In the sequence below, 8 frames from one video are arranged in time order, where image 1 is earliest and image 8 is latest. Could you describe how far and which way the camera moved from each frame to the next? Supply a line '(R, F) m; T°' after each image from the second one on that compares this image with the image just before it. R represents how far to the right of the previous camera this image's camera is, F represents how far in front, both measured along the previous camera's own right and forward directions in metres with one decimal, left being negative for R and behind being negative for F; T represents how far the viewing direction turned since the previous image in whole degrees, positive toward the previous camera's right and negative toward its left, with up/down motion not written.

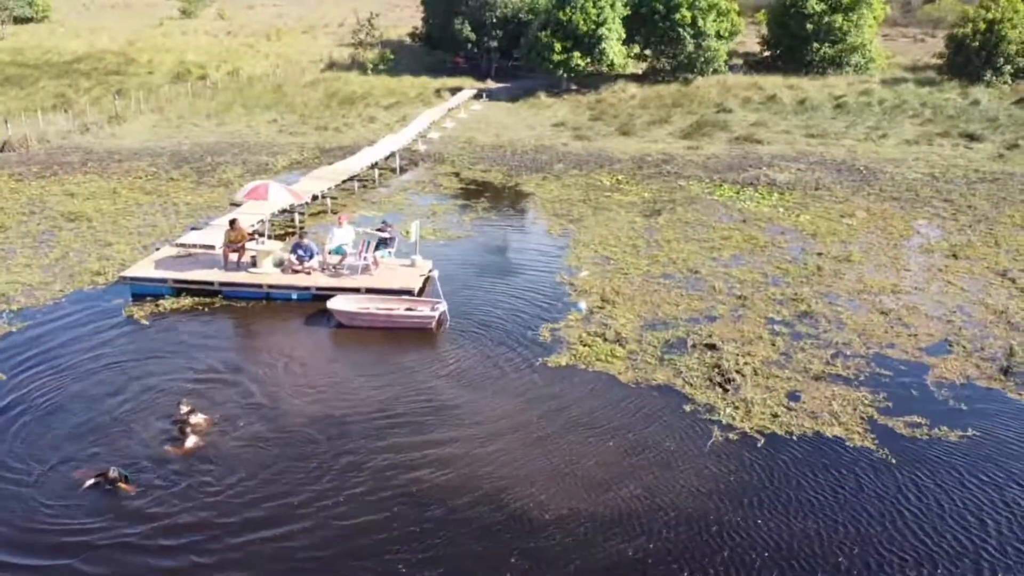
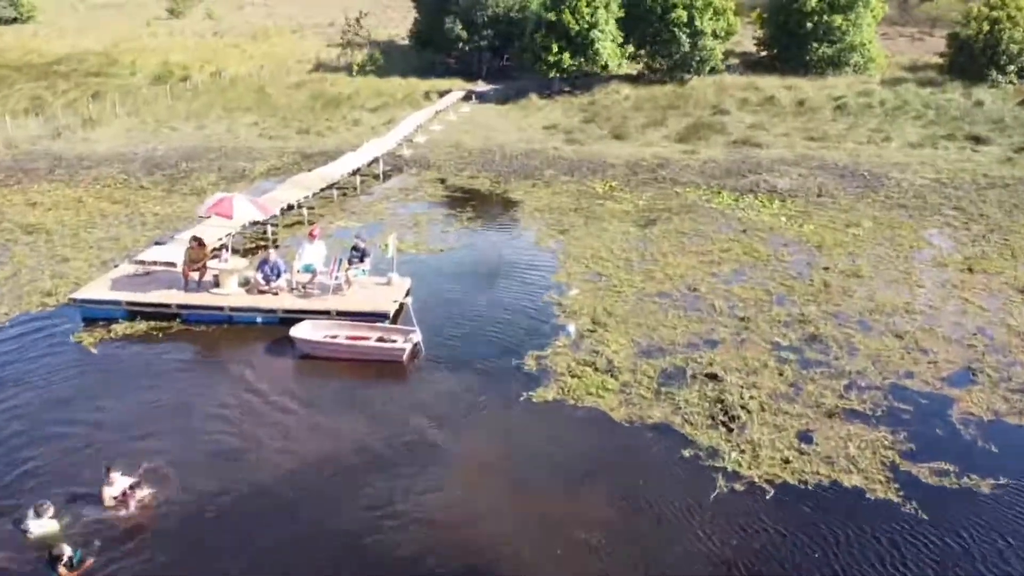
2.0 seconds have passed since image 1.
(+0.2, +1.4) m; 0°
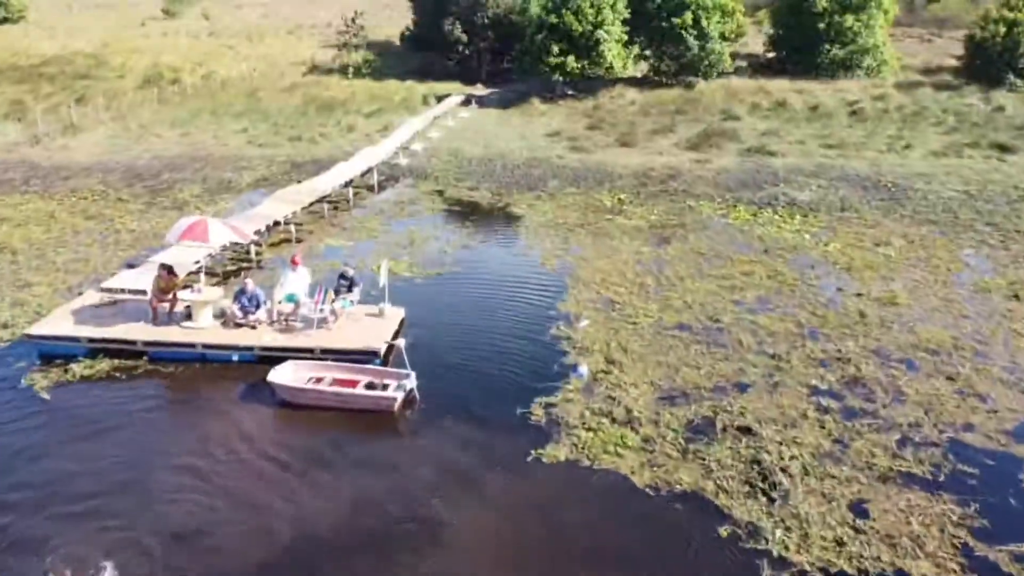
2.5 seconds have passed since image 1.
(-0.1, +1.7) m; 0°
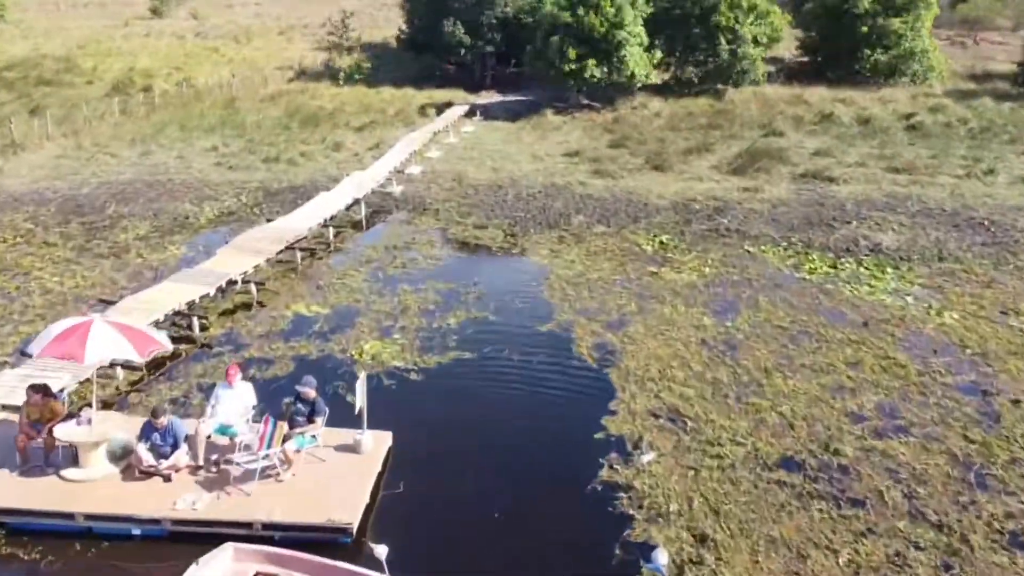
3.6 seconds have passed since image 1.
(-0.4, +5.1) m; 0°
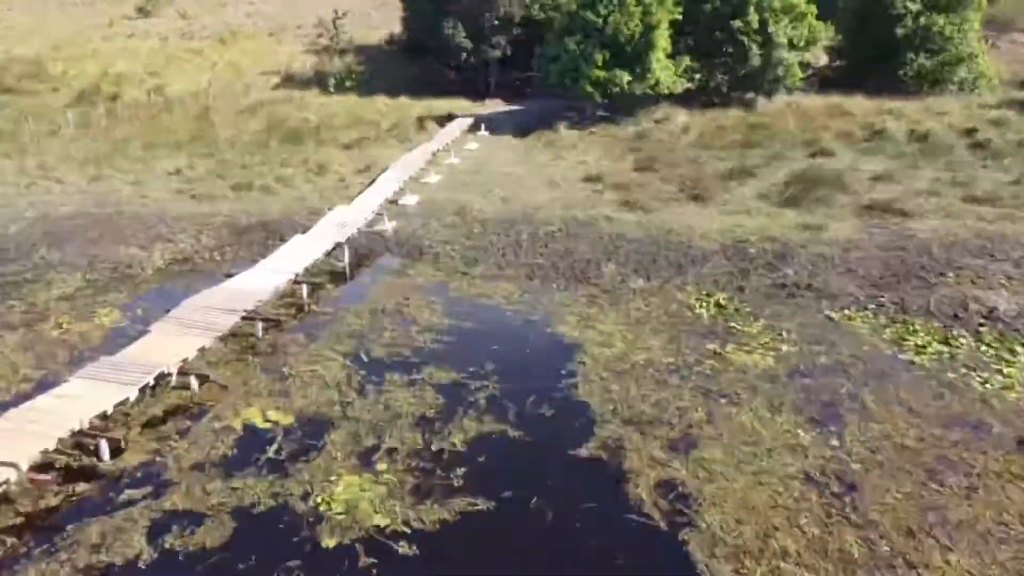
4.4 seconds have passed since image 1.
(-0.4, +4.5) m; 0°
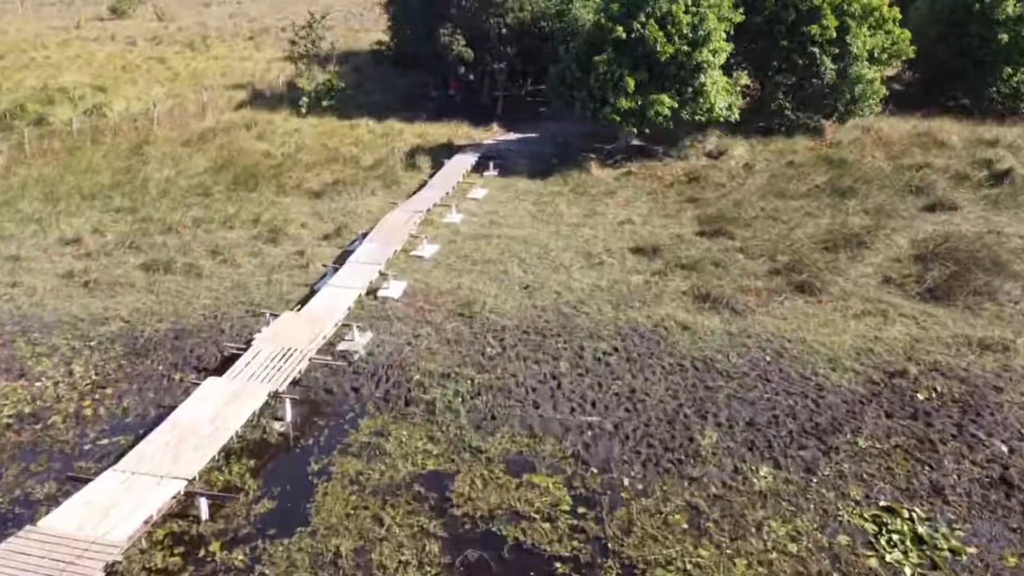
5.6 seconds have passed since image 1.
(-0.5, +7.6) m; 0°
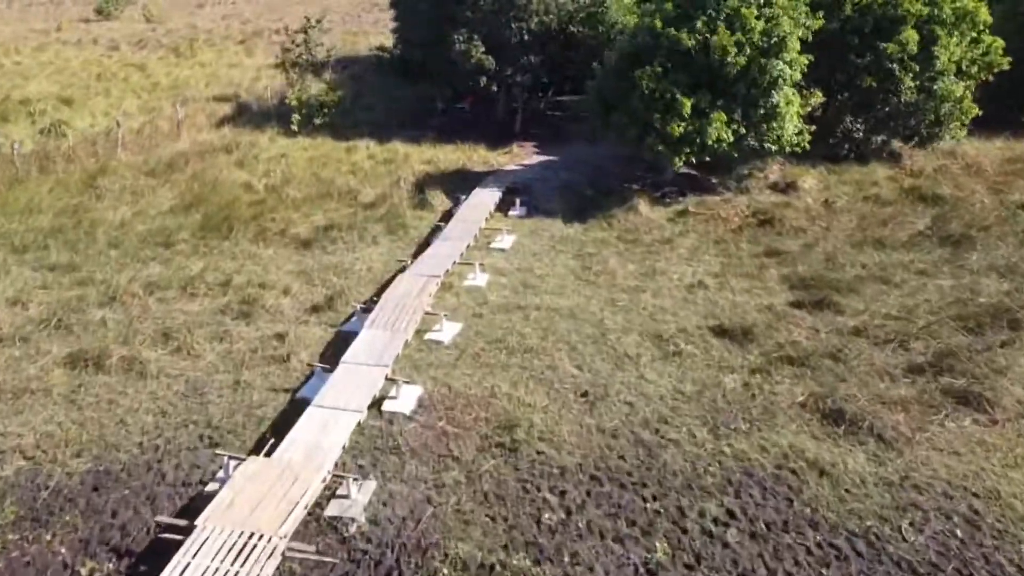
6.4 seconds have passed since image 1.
(-0.8, +4.8) m; 0°
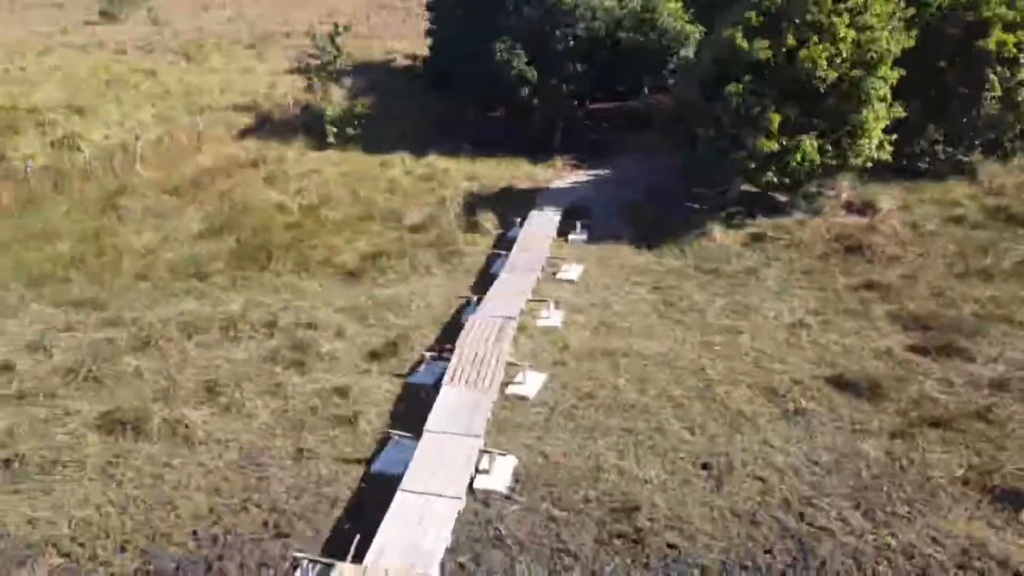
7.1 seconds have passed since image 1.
(-1.3, +1.9) m; 0°
